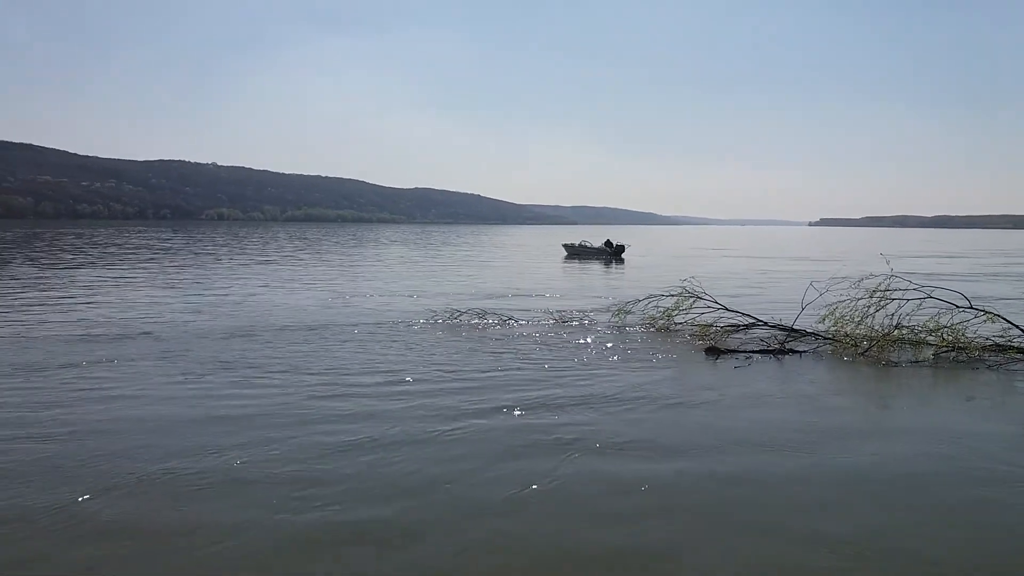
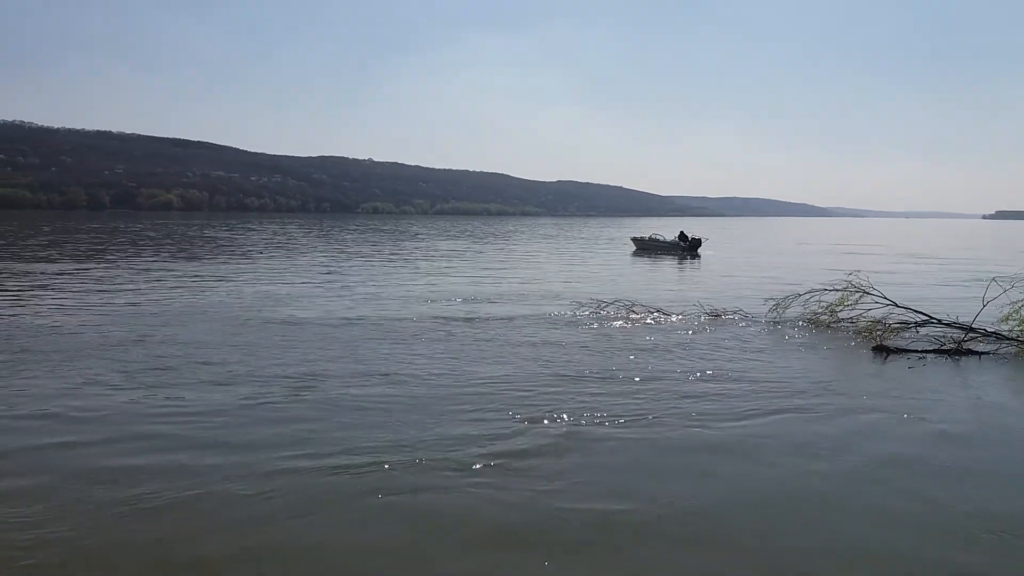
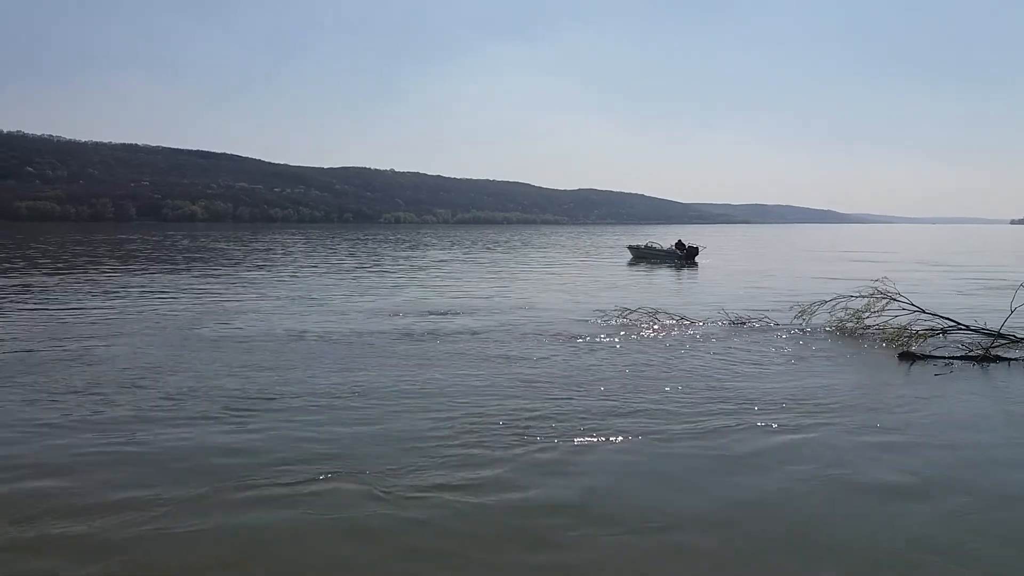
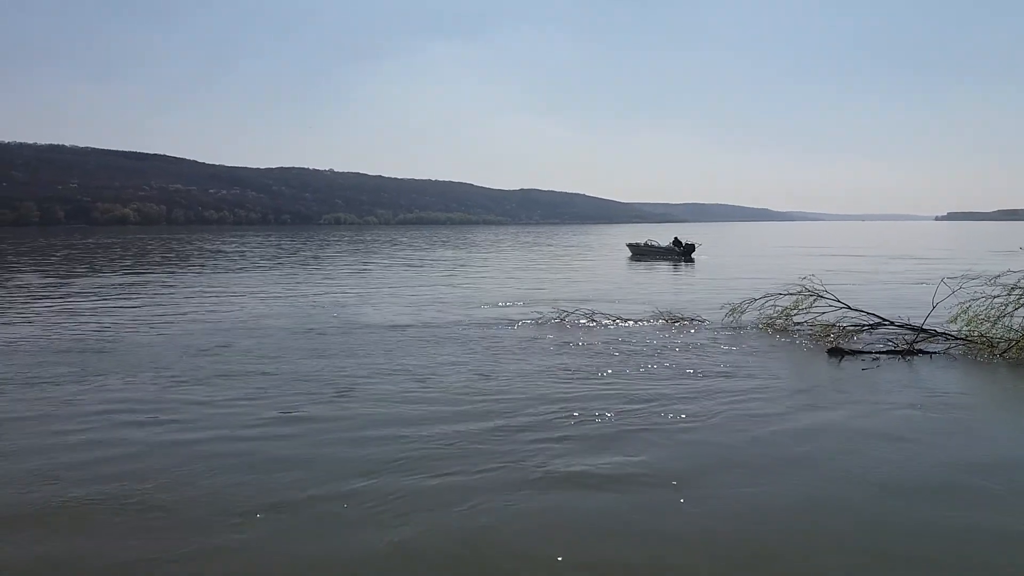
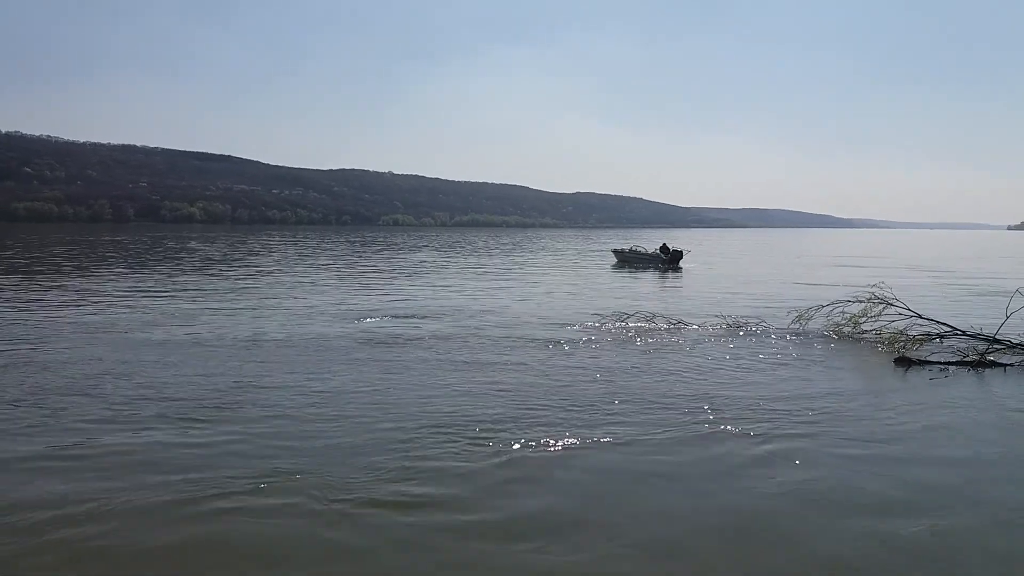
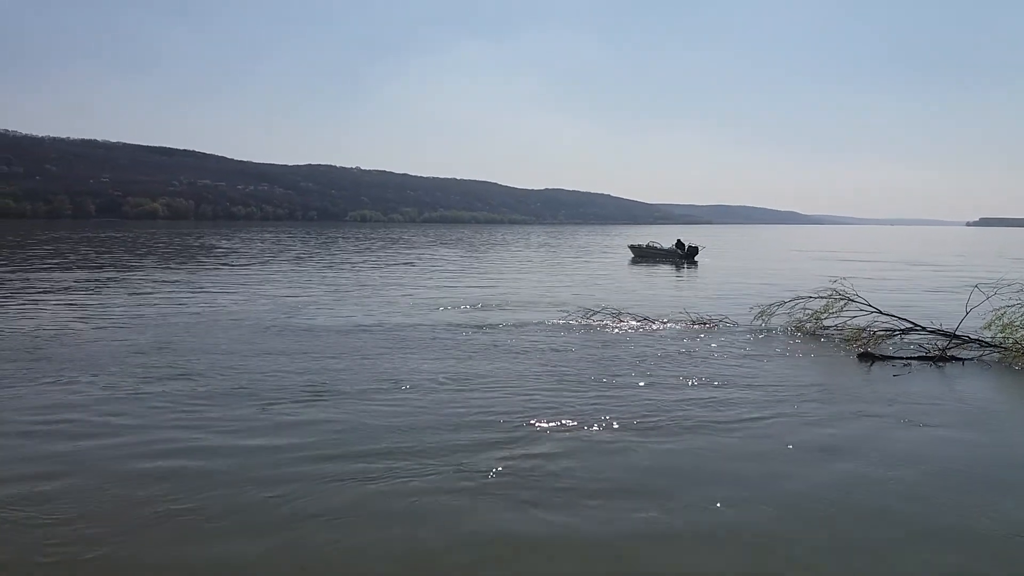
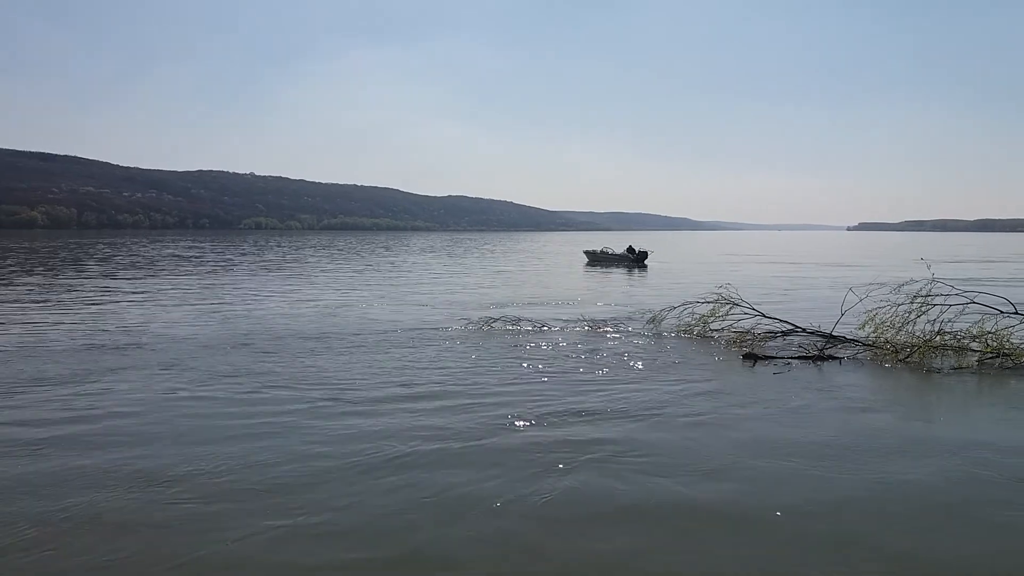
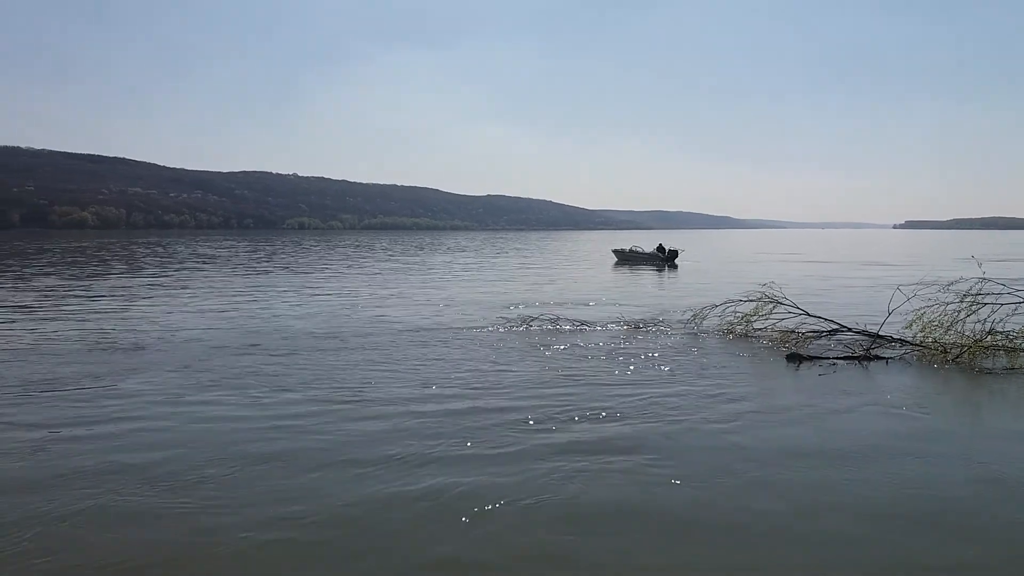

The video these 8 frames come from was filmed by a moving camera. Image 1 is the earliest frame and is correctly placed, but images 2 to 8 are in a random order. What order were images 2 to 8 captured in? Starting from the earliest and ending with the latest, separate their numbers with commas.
7, 8, 4, 6, 2, 3, 5
